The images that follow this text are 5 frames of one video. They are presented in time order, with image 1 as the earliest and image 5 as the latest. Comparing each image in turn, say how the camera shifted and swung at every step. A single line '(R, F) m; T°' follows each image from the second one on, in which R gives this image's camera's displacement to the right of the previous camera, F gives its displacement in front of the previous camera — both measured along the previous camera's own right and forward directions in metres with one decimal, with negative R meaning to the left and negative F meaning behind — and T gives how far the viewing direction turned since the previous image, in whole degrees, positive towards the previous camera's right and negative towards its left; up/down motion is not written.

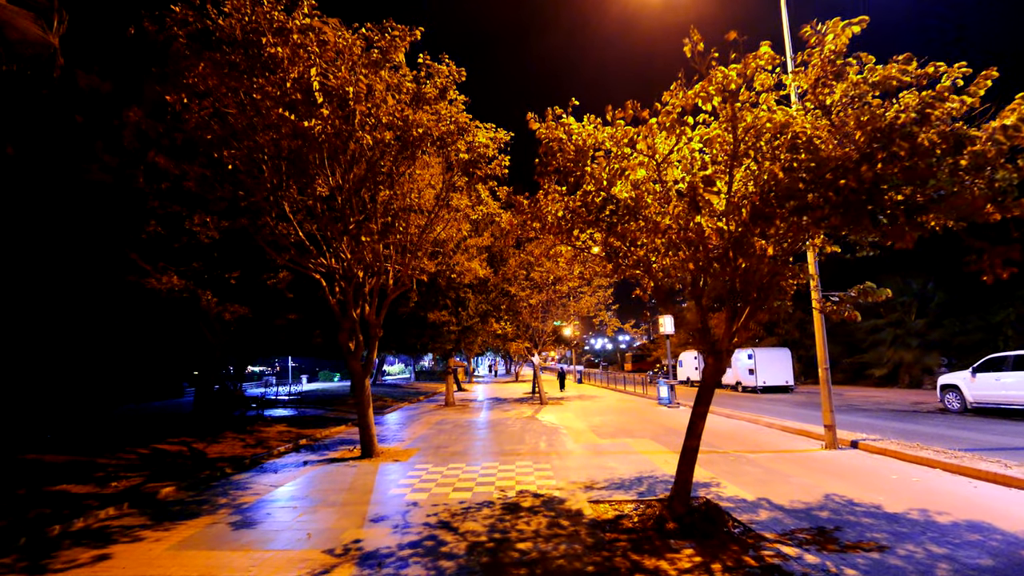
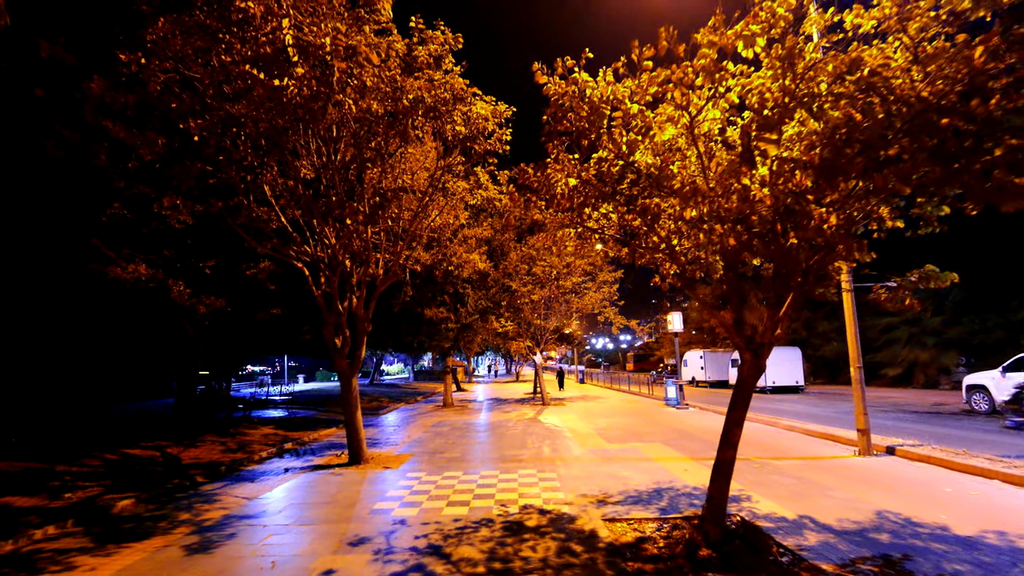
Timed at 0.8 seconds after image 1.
(0.0, +1.2) m; 0°
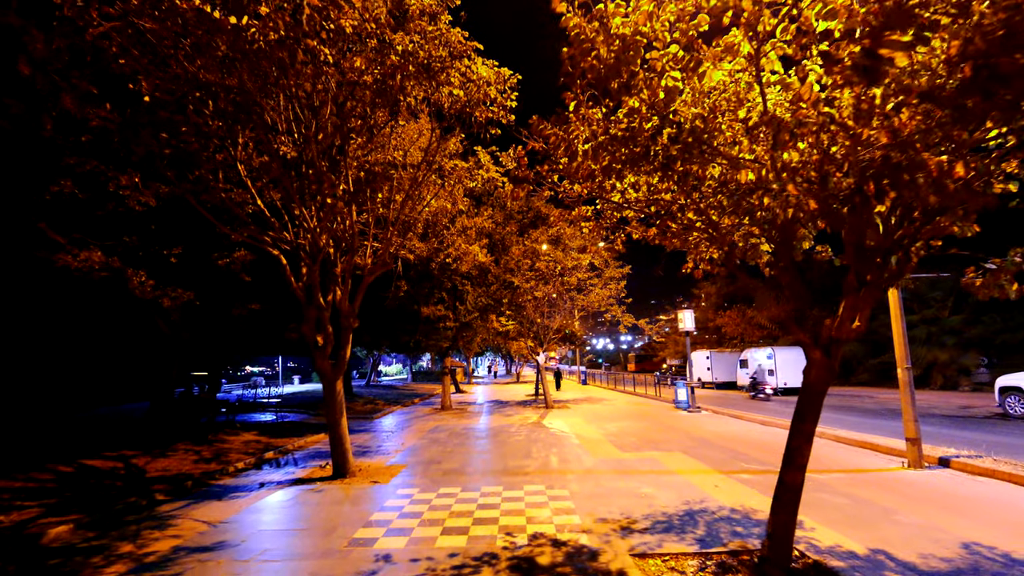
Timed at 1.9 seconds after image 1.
(-0.1, +1.3) m; 0°
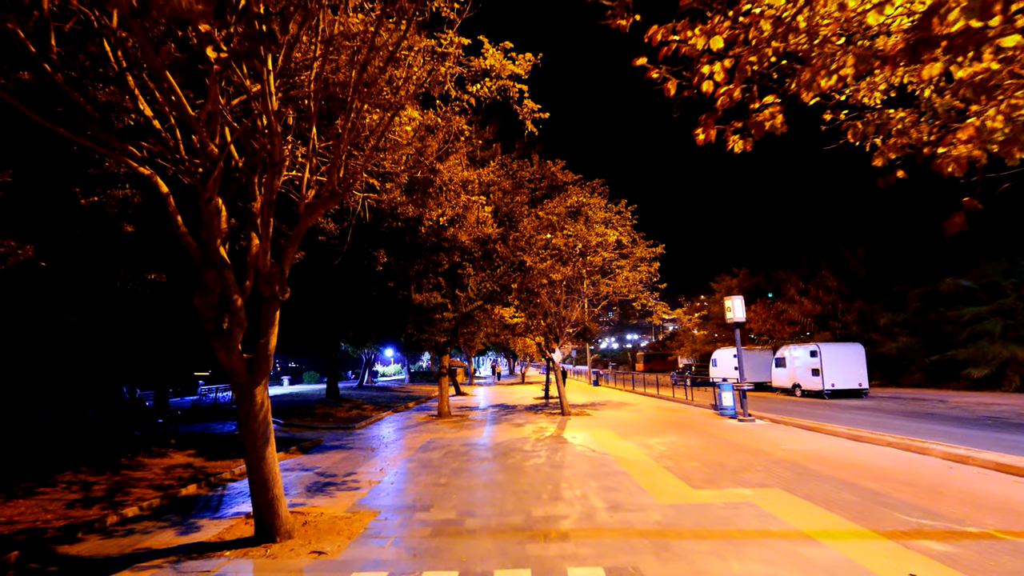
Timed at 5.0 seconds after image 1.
(-0.4, +4.1) m; 0°
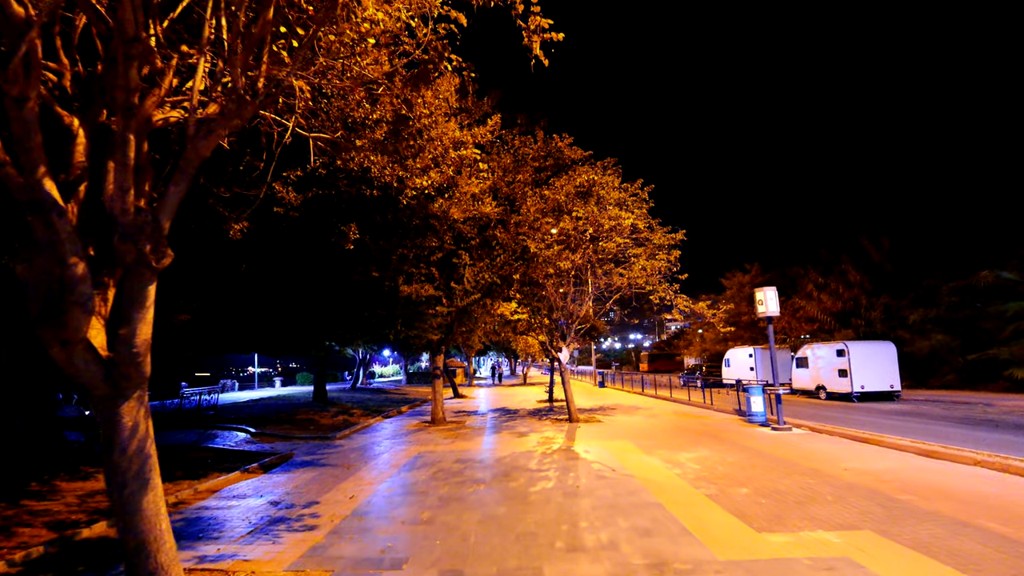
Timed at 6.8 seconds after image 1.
(0.0, +2.3) m; 0°
